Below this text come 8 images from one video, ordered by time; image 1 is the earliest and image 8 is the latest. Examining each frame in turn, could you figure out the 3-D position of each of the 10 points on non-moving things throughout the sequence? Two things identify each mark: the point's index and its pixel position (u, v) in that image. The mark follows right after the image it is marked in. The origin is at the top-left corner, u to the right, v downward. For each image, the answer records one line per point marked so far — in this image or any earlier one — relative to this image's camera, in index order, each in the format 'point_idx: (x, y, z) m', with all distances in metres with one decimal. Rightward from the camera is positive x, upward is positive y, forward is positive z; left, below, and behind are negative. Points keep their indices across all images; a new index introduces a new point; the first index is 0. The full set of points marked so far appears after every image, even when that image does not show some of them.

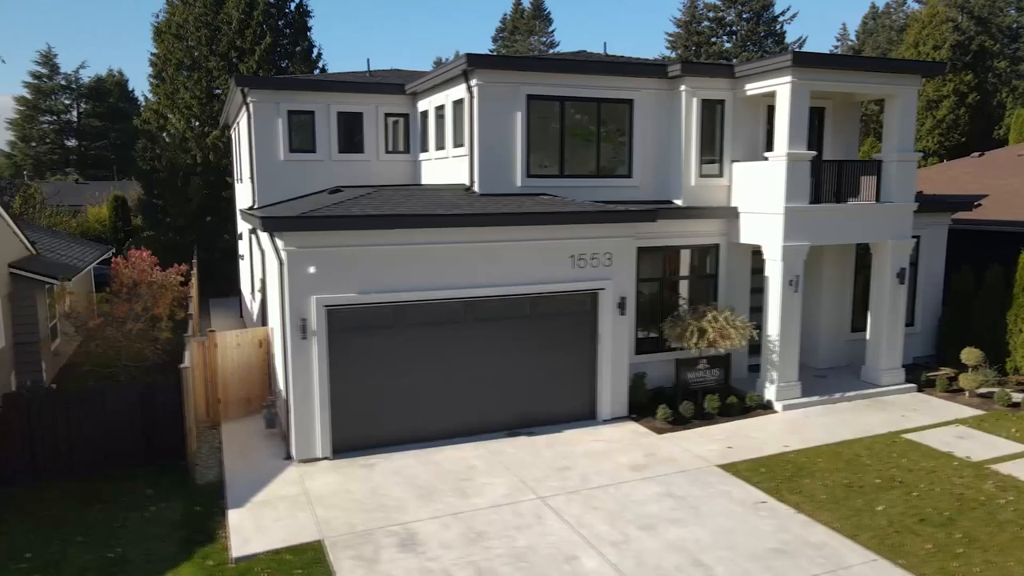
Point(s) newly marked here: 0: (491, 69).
0: (-0.4, +3.8, +12.9) m
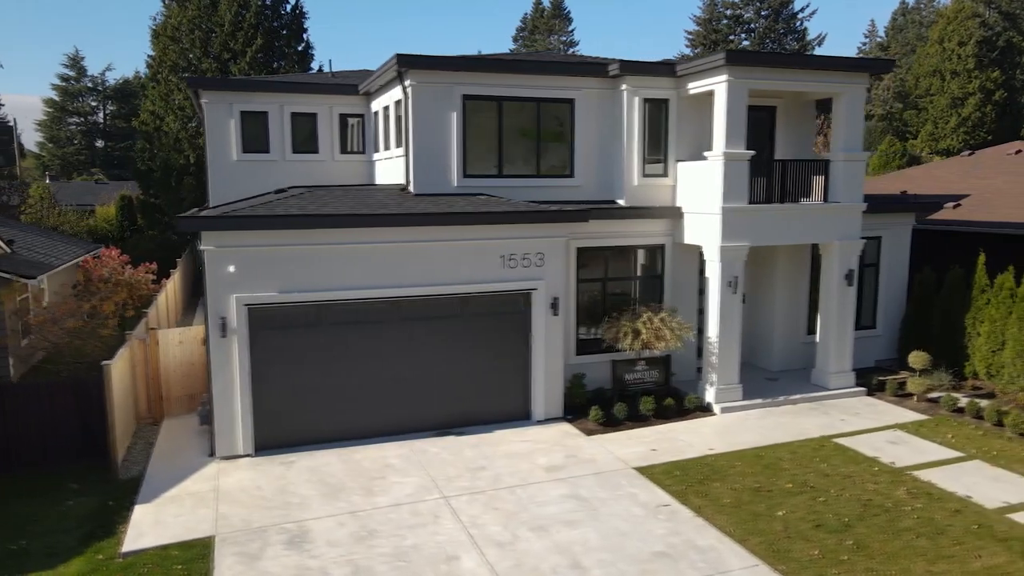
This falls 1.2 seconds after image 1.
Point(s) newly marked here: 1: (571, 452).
0: (-1.5, +3.8, +12.9) m
1: (+0.9, -2.6, +11.7) m
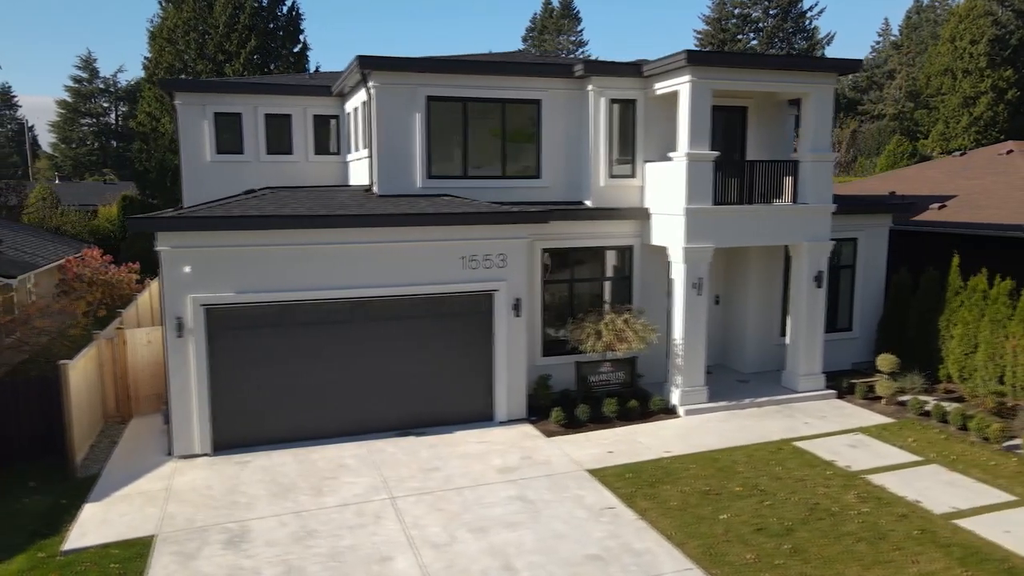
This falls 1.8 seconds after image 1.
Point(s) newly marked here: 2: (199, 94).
0: (-2.2, +3.8, +13.0) m
1: (+0.2, -2.6, +11.7) m
2: (-6.6, +4.1, +15.6) m
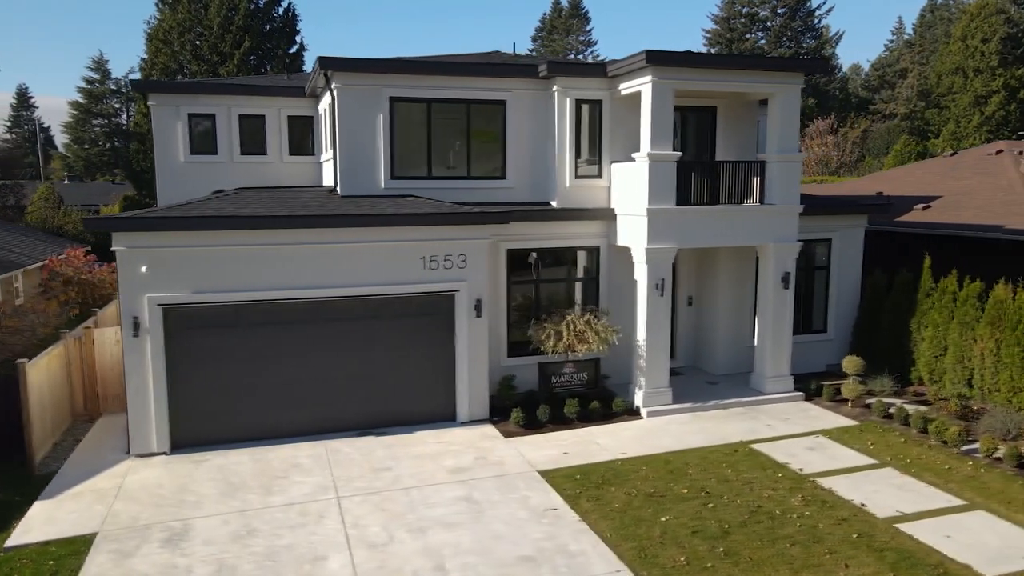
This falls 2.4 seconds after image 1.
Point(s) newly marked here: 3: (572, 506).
0: (-2.9, +3.8, +13.0) m
1: (-0.5, -2.6, +11.7) m
2: (-7.2, +4.1, +15.8) m
3: (+0.8, -2.9, +9.8) m
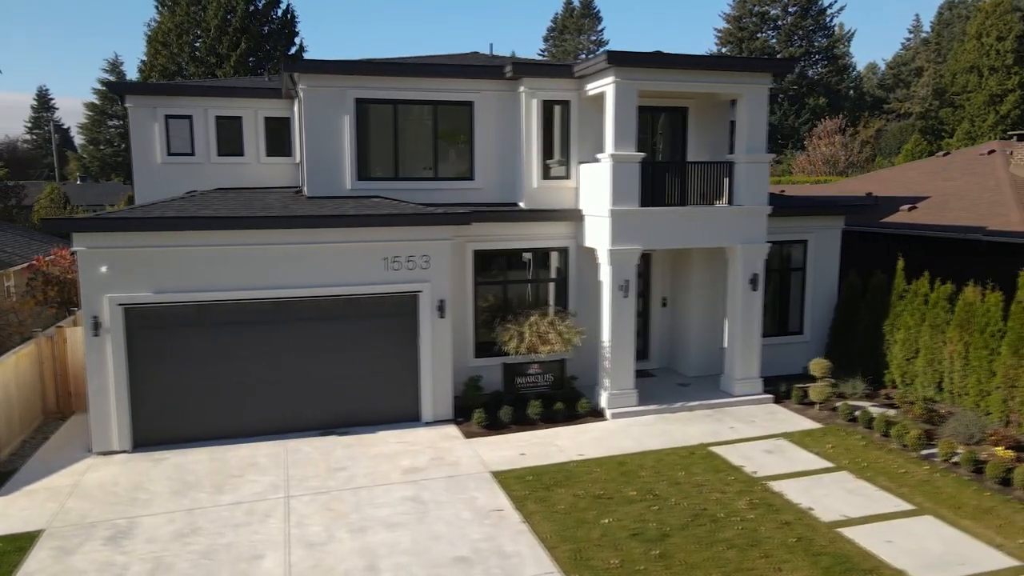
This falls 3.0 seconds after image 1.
0: (-3.5, +3.8, +13.1) m
1: (-1.1, -2.6, +11.7) m
2: (-7.7, +4.1, +15.9) m
3: (+0.1, -2.9, +9.8) m
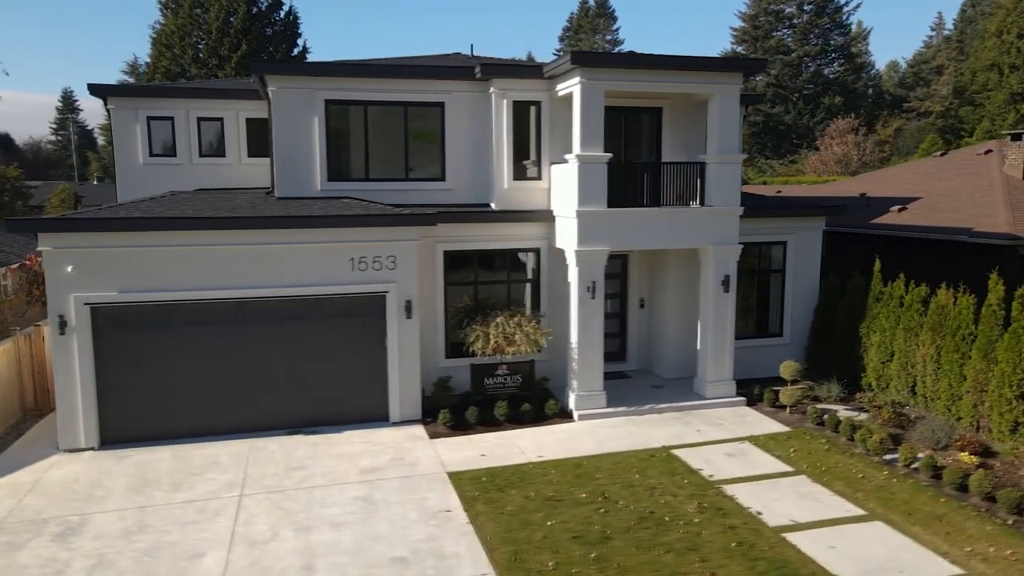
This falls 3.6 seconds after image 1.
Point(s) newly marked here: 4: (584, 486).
0: (-4.1, +3.8, +13.2) m
1: (-1.8, -2.6, +11.7) m
2: (-8.2, +4.1, +16.1) m
3: (-0.6, -2.9, +9.8) m
4: (+1.0, -2.7, +10.3) m
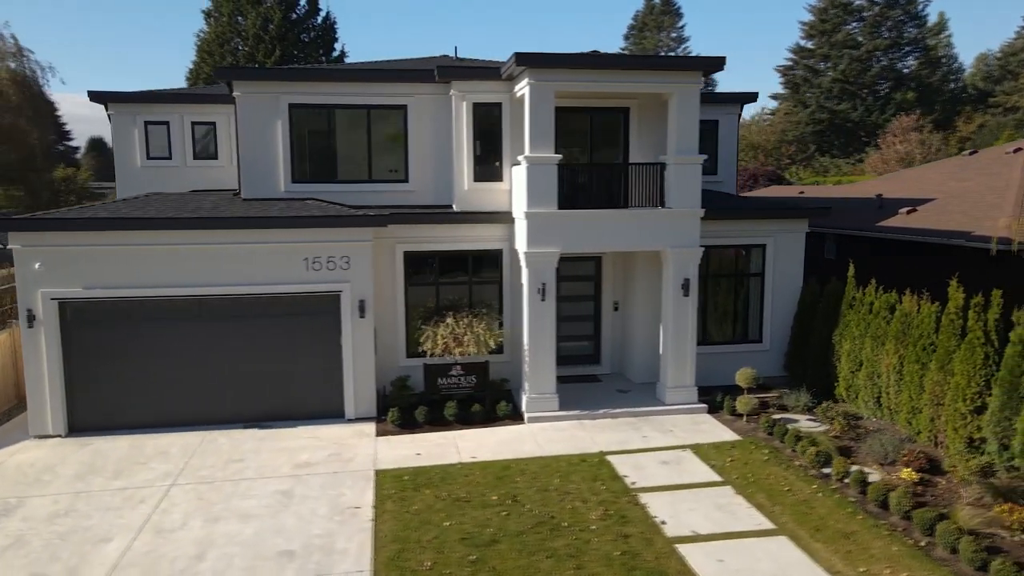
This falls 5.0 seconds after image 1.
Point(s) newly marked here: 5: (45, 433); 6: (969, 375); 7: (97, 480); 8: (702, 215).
0: (-4.8, +3.8, +13.6) m
1: (-2.8, -2.6, +12.0) m
2: (-8.7, +4.2, +17.0) m
3: (-1.8, -2.9, +9.9) m
4: (-0.2, -2.8, +10.3) m
5: (-8.0, -2.5, +12.8) m
6: (+6.5, -1.2, +10.6) m
7: (-6.0, -2.8, +10.9) m
8: (+3.5, +1.3, +13.6) m
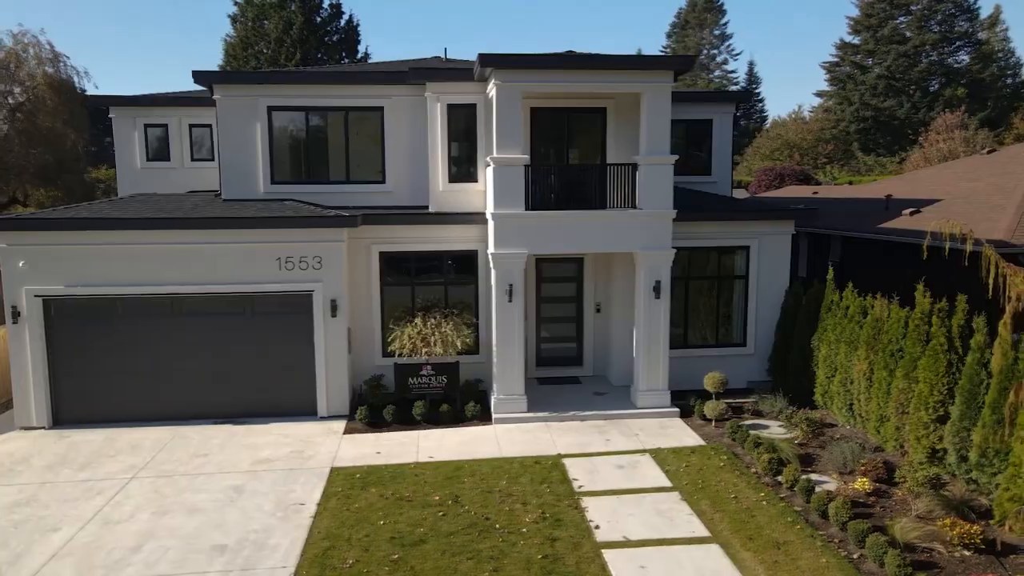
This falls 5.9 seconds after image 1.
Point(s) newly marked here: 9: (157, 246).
0: (-5.3, +3.8, +14.0) m
1: (-3.4, -2.6, +12.2) m
2: (-9.0, +4.2, +17.5) m
3: (-2.6, -2.9, +10.1) m
4: (-0.9, -2.8, +10.4) m
5: (-8.6, -2.4, +13.3) m
6: (+5.7, -1.3, +10.2) m
7: (-6.8, -2.8, +11.3) m
8: (+2.9, +1.3, +13.4) m
9: (-6.2, +0.7, +13.2) m
